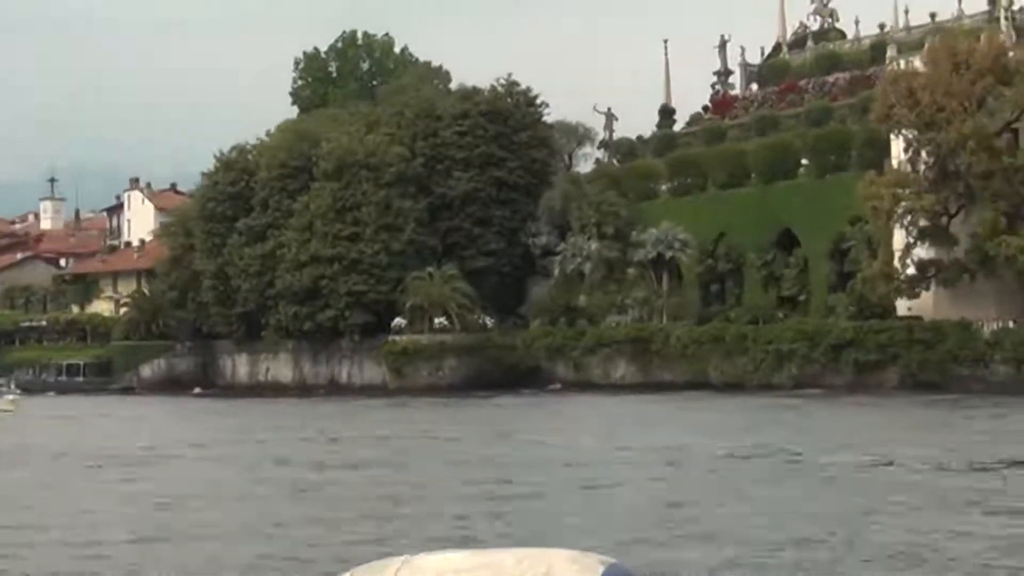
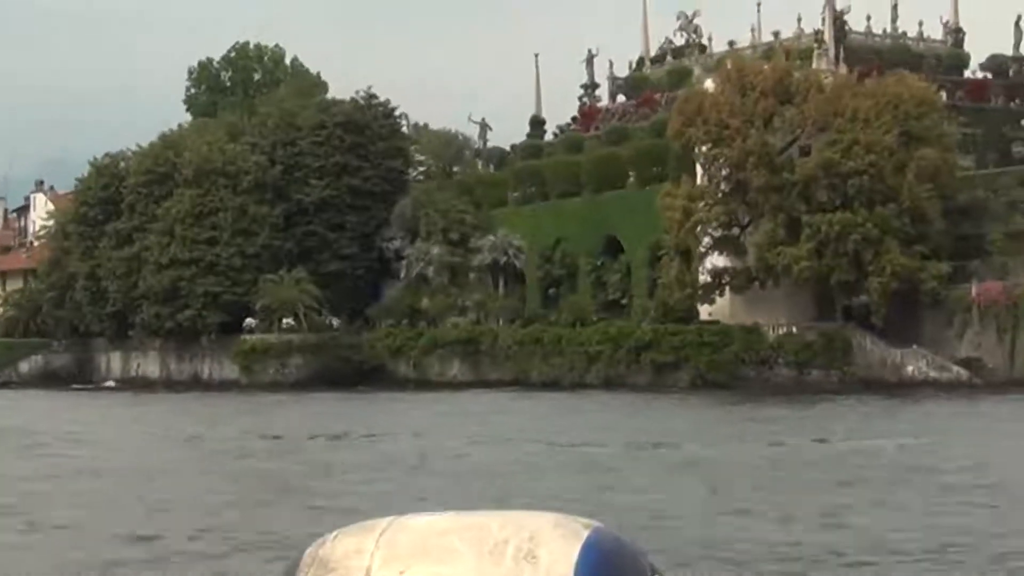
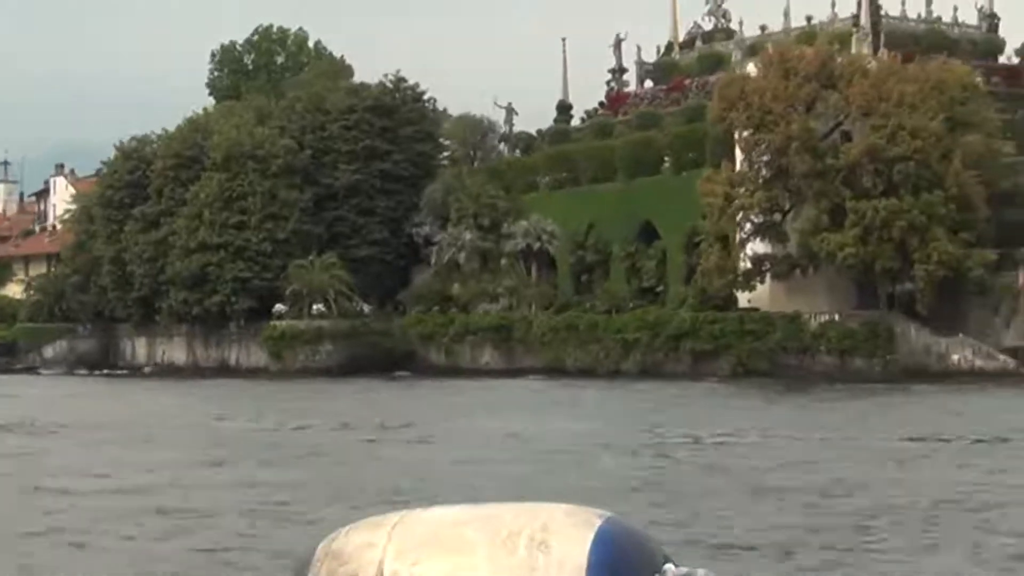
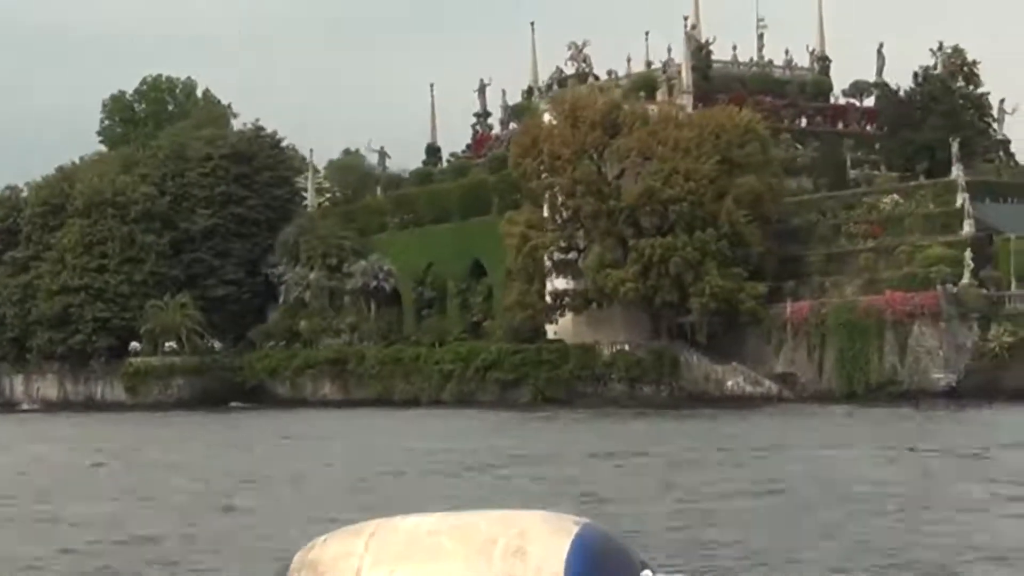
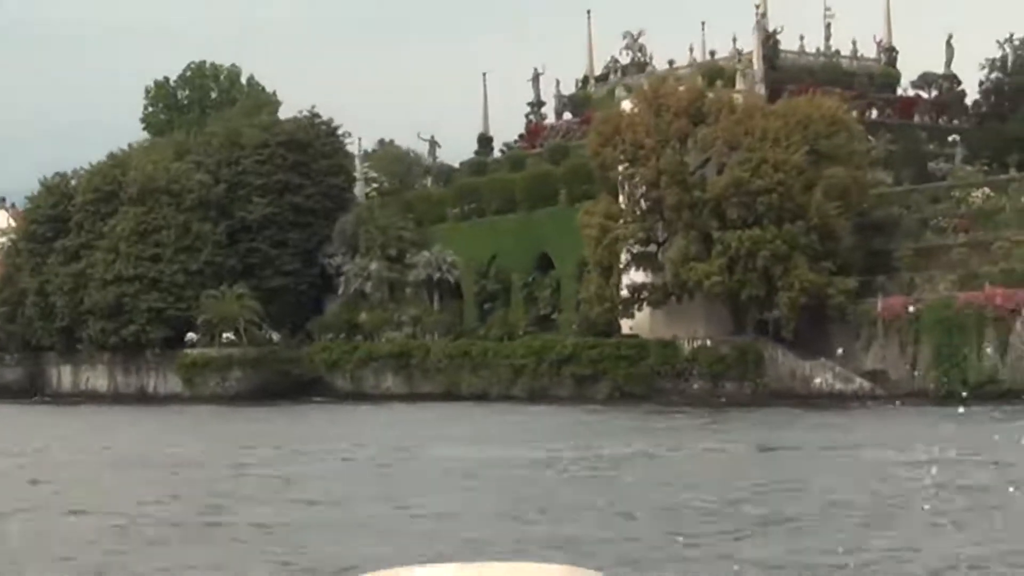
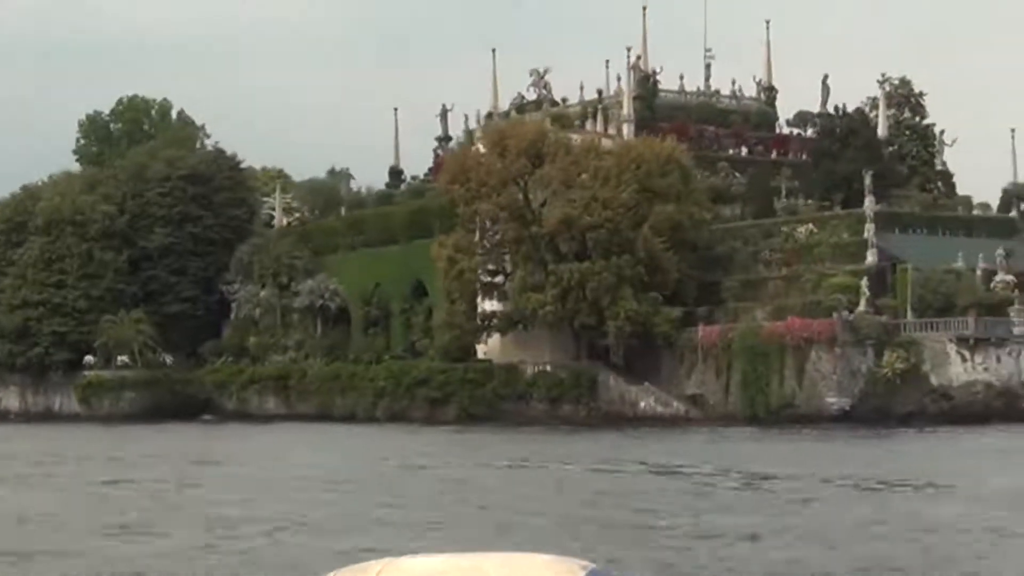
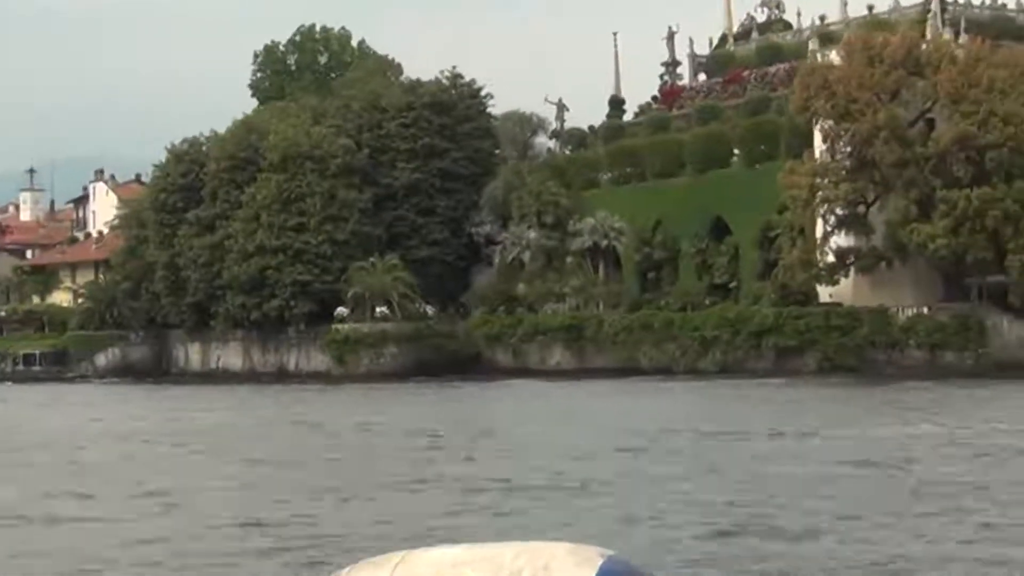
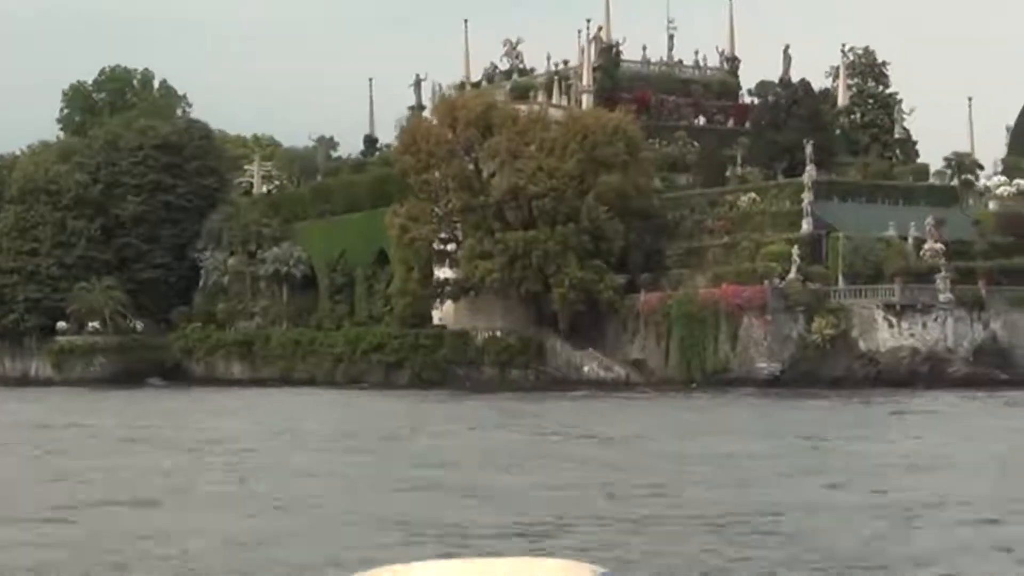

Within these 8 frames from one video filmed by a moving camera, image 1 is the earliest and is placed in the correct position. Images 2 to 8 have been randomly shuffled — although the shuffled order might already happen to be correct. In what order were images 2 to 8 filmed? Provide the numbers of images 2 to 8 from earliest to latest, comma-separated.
7, 3, 2, 5, 4, 6, 8
